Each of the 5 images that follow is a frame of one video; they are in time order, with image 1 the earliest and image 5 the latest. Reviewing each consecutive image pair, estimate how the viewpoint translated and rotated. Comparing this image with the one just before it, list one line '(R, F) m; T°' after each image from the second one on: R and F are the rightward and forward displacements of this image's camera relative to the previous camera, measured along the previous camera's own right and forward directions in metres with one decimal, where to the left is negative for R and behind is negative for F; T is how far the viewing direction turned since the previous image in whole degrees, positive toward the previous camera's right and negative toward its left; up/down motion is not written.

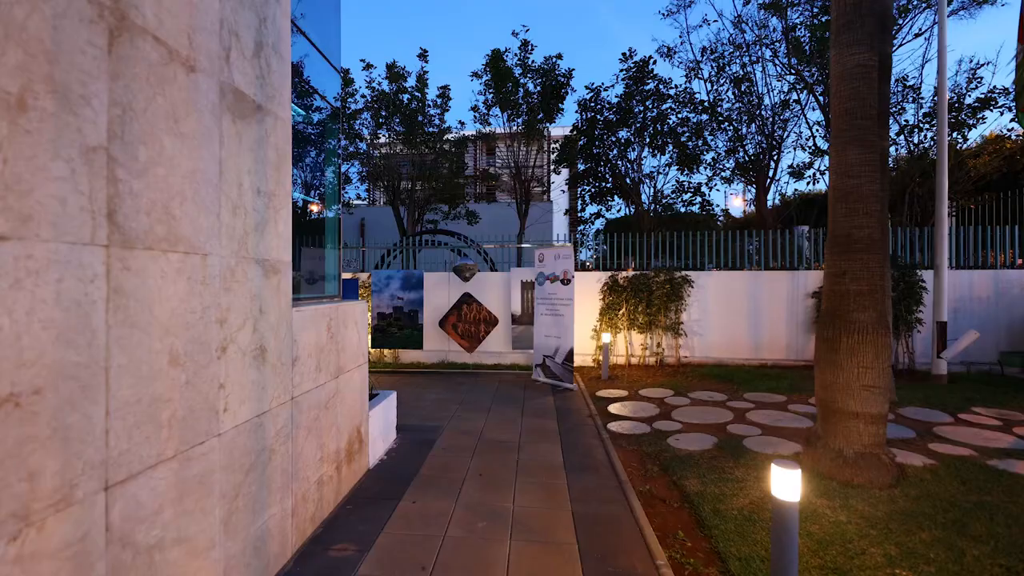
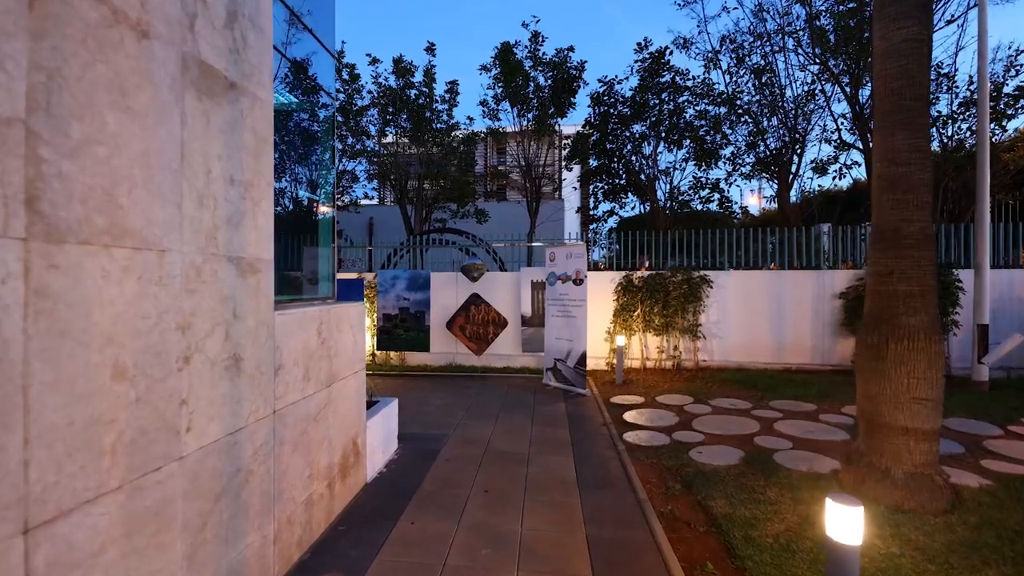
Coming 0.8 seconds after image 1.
(0.0, +0.4) m; -2°
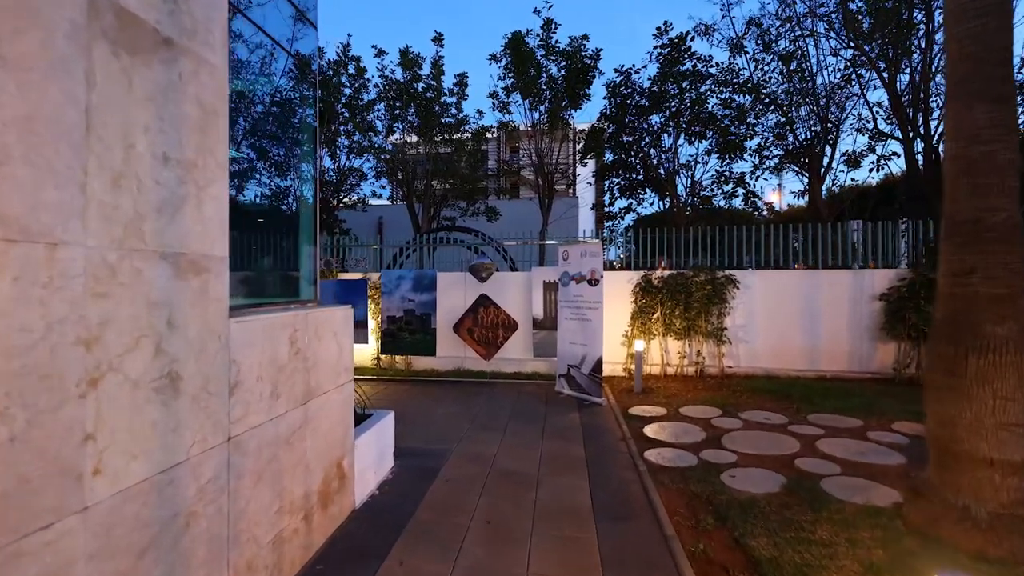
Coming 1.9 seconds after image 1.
(+0.1, +0.6) m; -2°
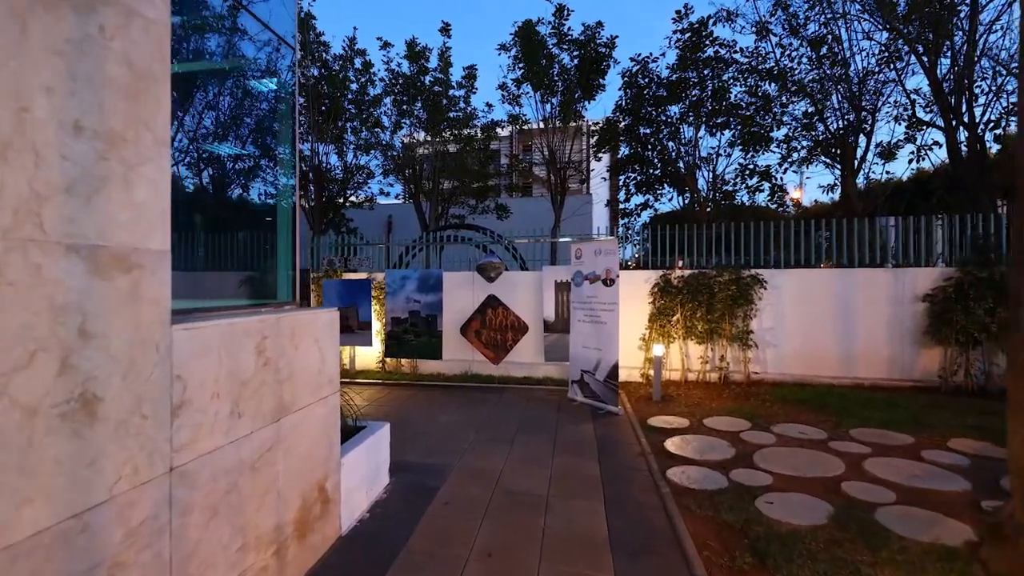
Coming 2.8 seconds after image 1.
(+0.1, +0.5) m; -2°
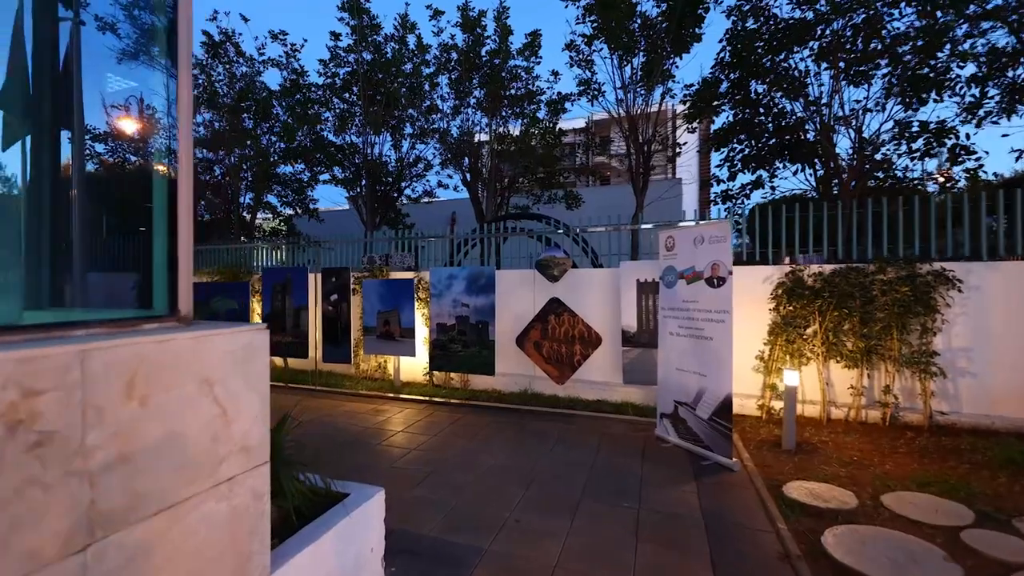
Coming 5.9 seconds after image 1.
(+0.2, +1.9) m; -11°
